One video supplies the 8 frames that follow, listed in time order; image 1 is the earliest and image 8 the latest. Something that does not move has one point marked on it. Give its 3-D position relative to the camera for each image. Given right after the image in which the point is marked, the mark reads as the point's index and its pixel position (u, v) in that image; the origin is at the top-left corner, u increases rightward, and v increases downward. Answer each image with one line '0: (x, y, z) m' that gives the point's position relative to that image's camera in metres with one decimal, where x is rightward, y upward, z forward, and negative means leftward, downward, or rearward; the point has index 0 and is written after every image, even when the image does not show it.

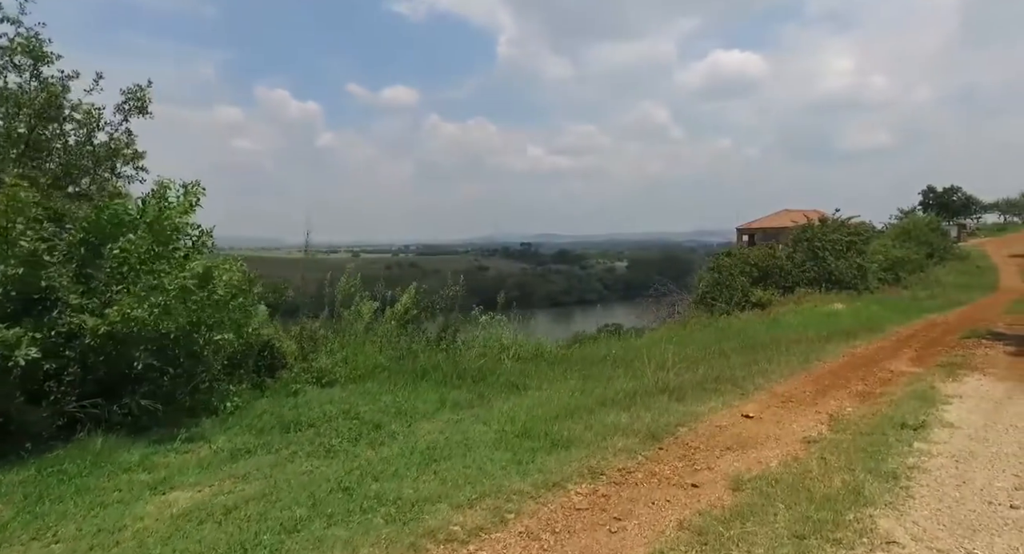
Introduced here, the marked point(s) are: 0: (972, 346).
0: (+10.0, -1.5, +13.8) m
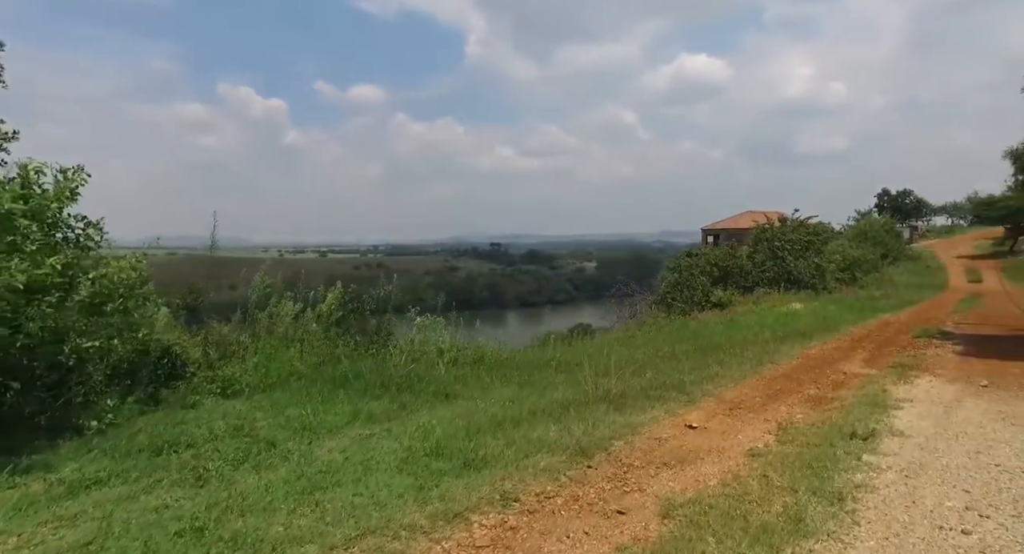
0: (+8.9, -1.5, +13.7) m
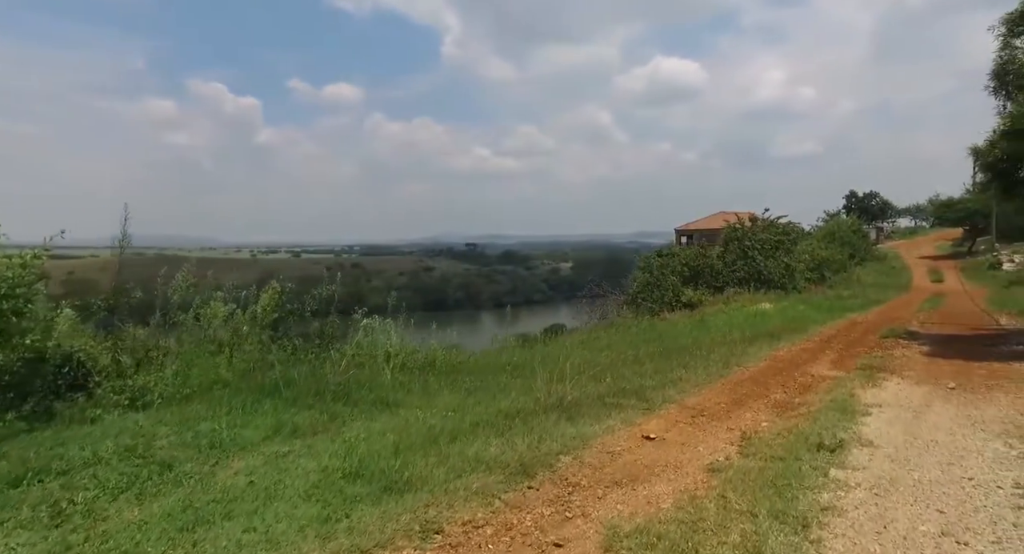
0: (+8.1, -1.5, +13.5) m
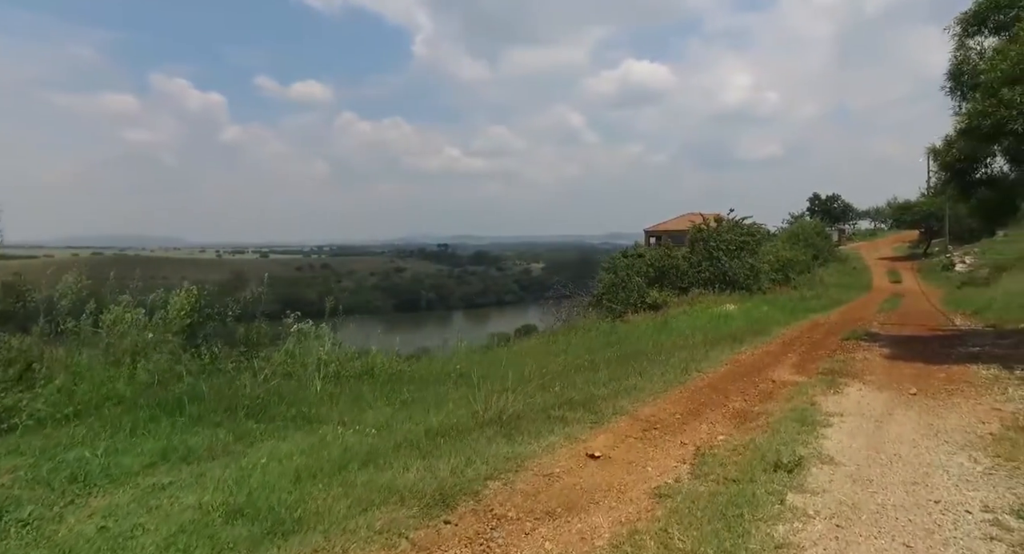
0: (+7.1, -1.5, +13.3) m
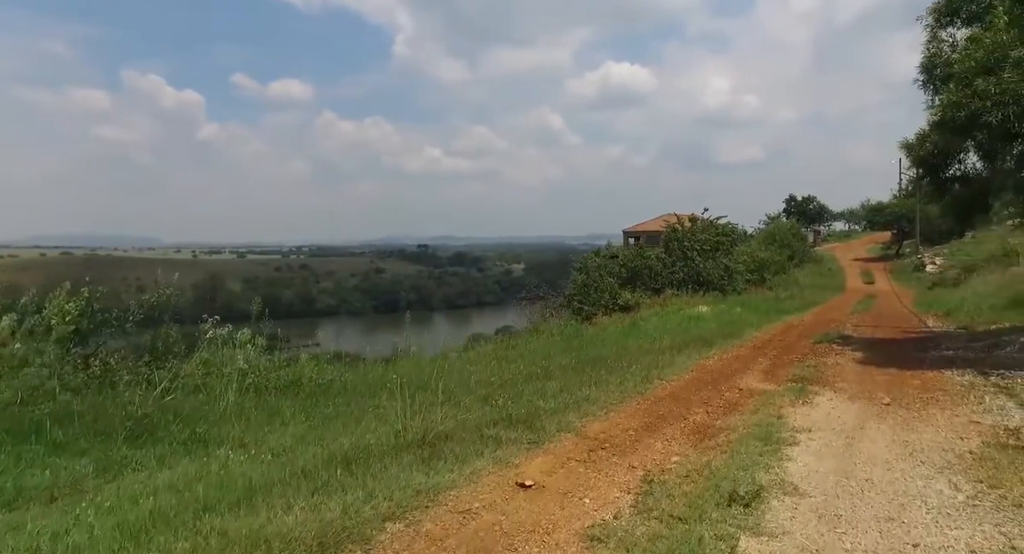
0: (+6.3, -1.5, +12.7) m
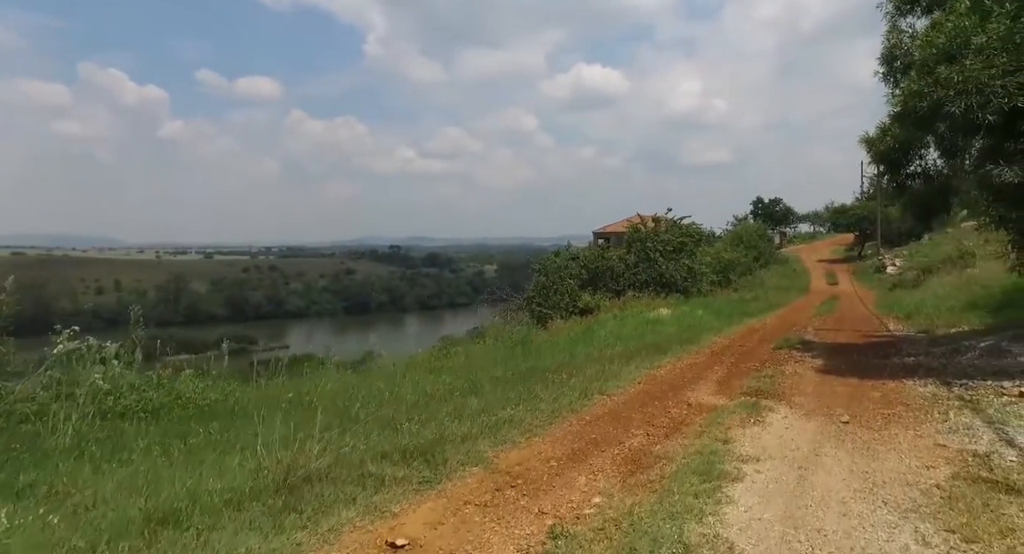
0: (+5.1, -1.6, +12.0) m
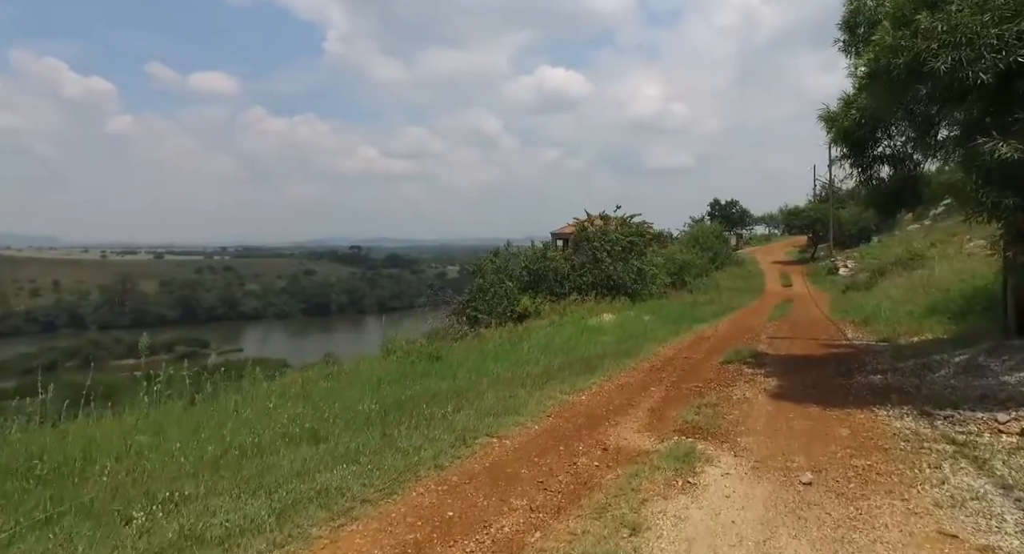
0: (+3.5, -1.6, +10.1) m
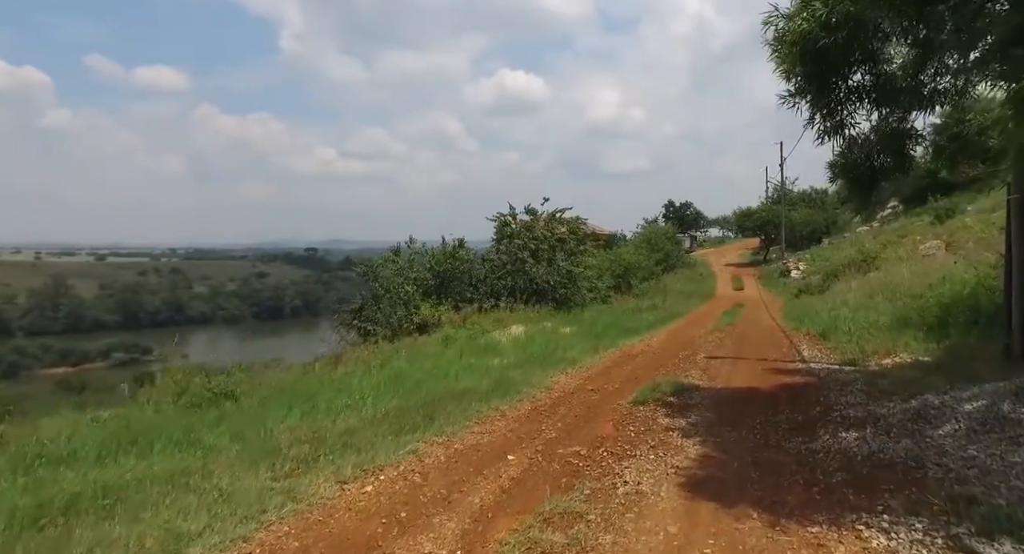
0: (+1.2, -1.7, +6.5) m
